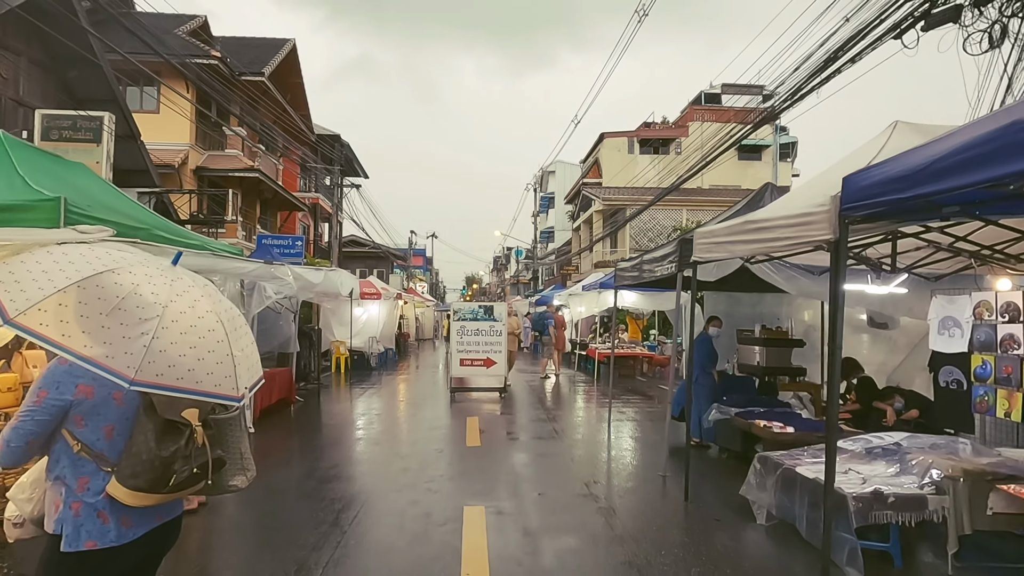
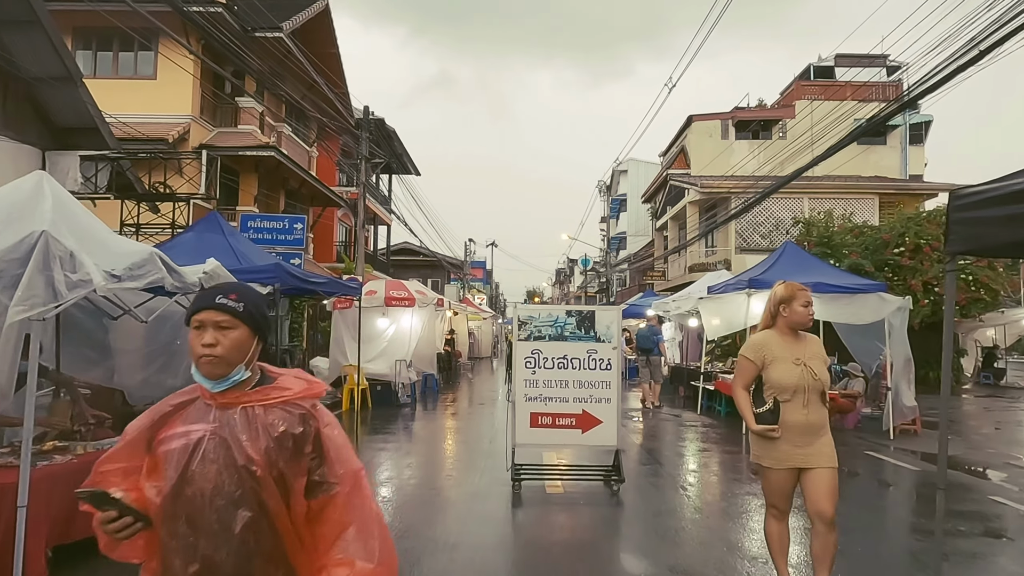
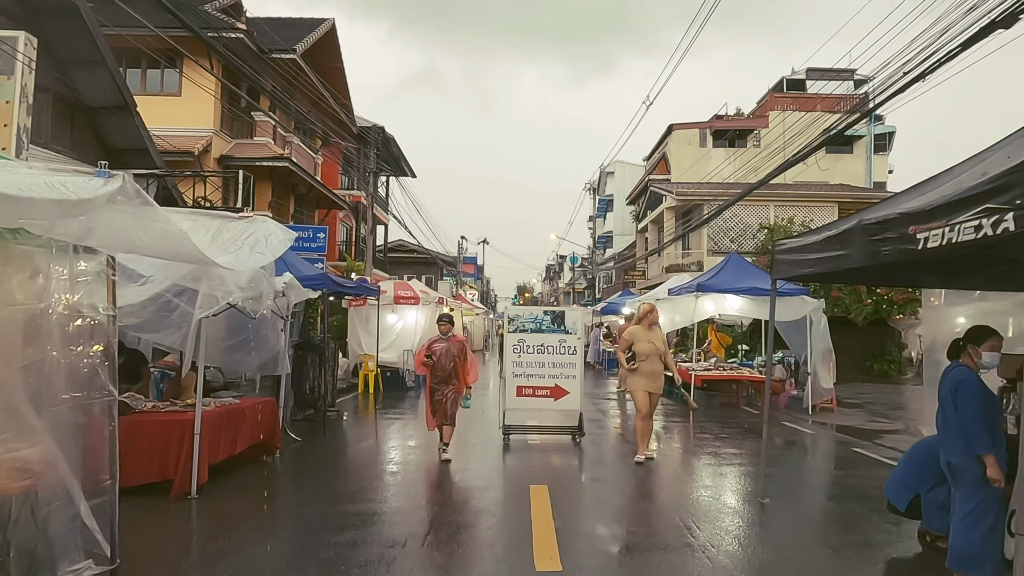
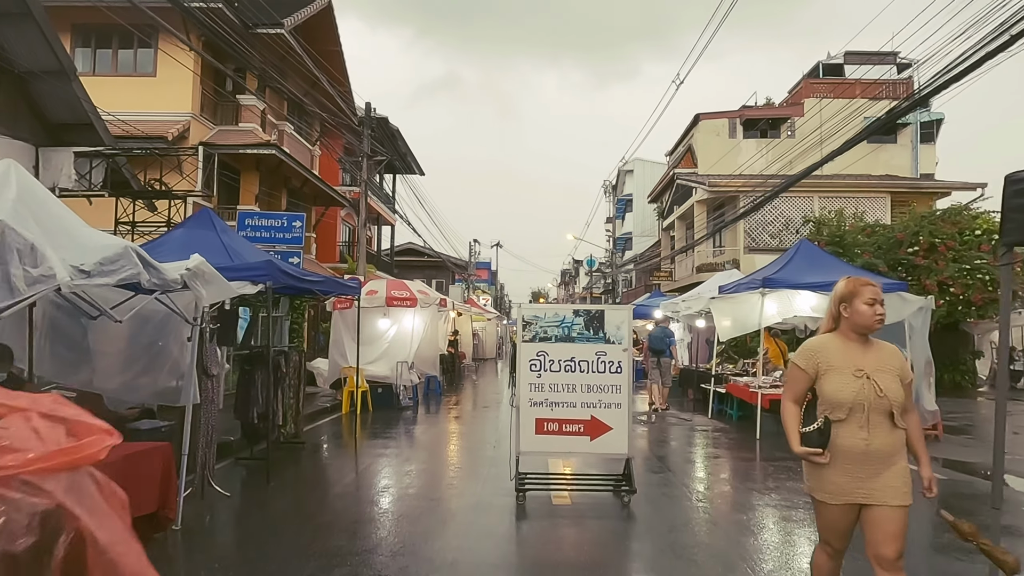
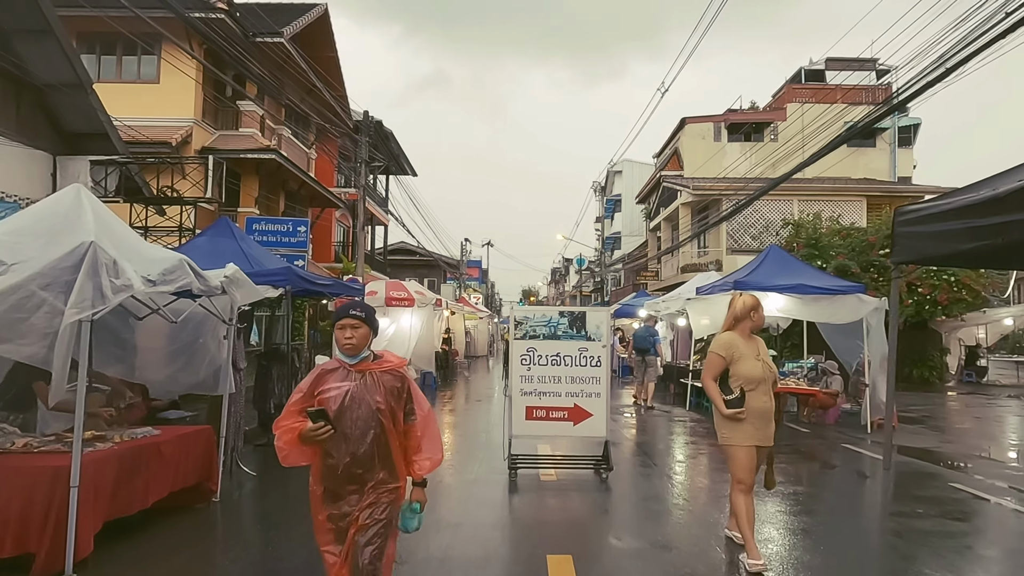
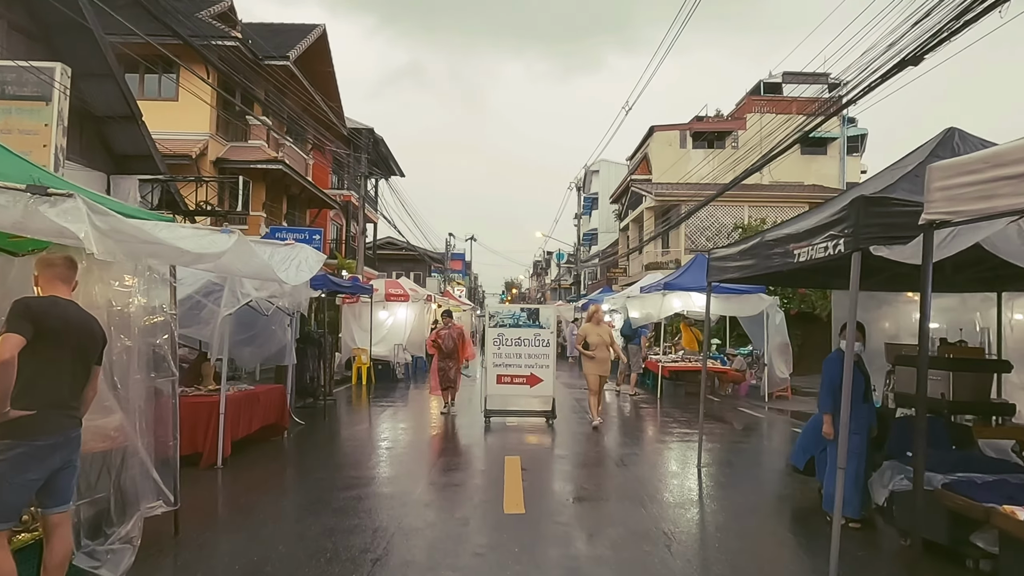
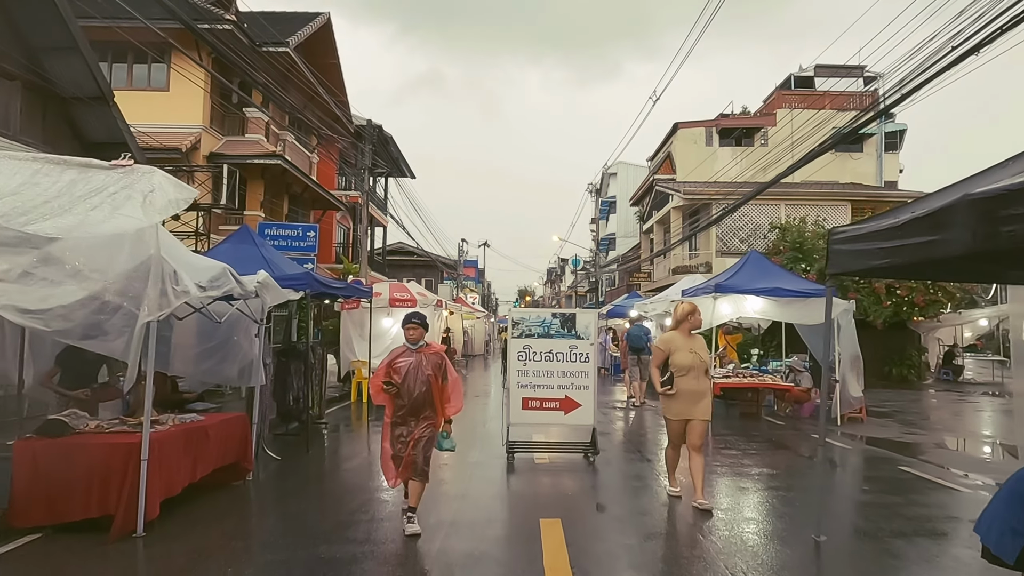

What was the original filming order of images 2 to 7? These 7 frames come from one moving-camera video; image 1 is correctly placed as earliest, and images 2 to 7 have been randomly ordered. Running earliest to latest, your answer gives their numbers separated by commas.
6, 3, 7, 5, 2, 4
